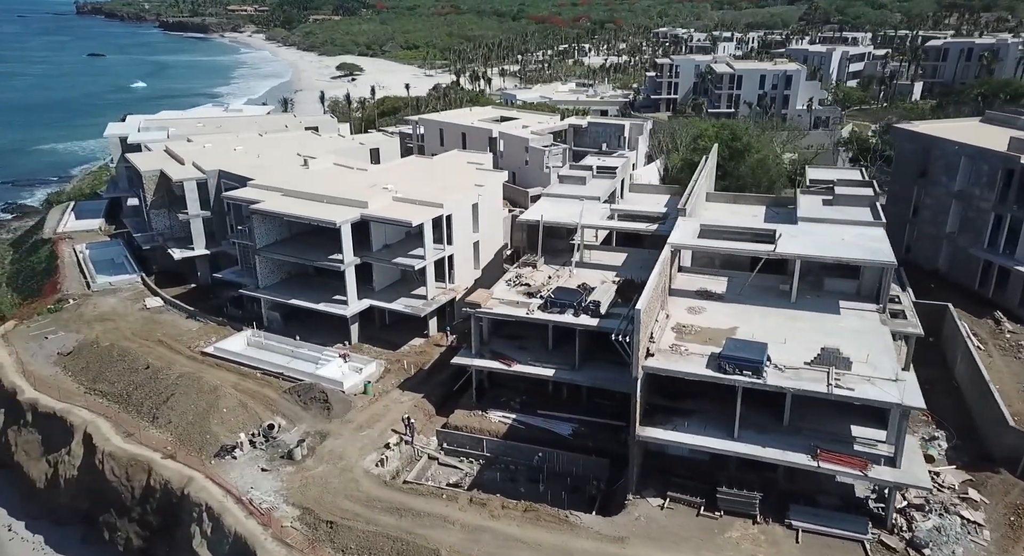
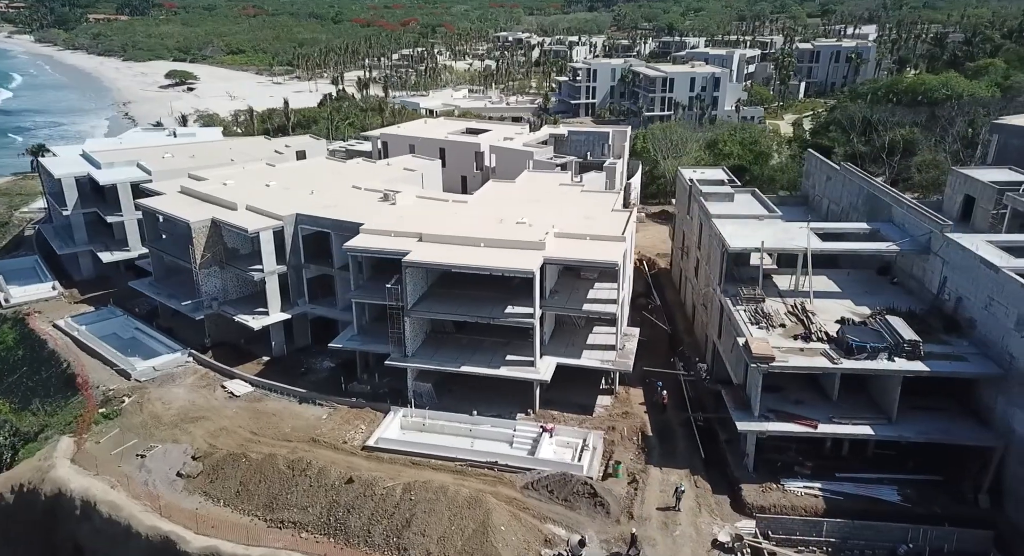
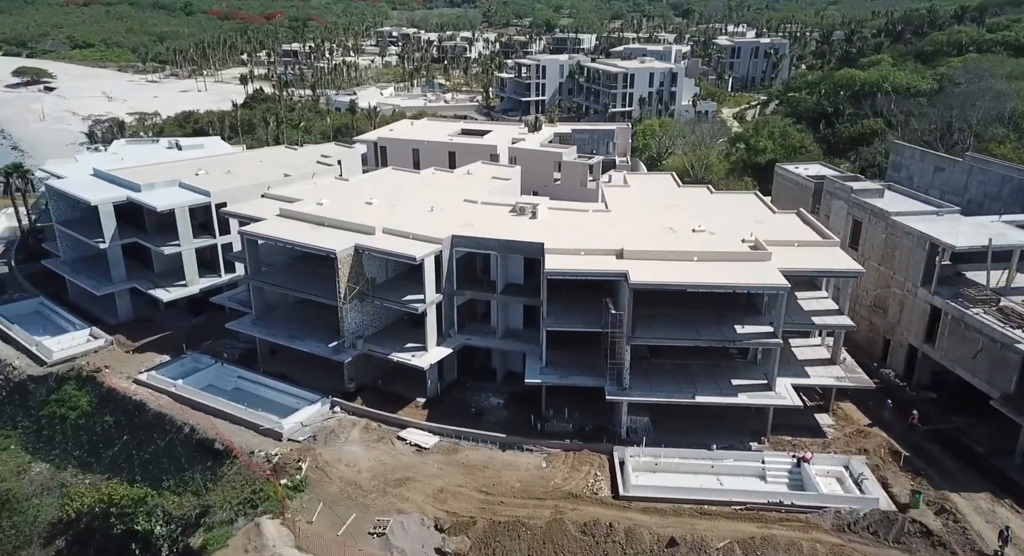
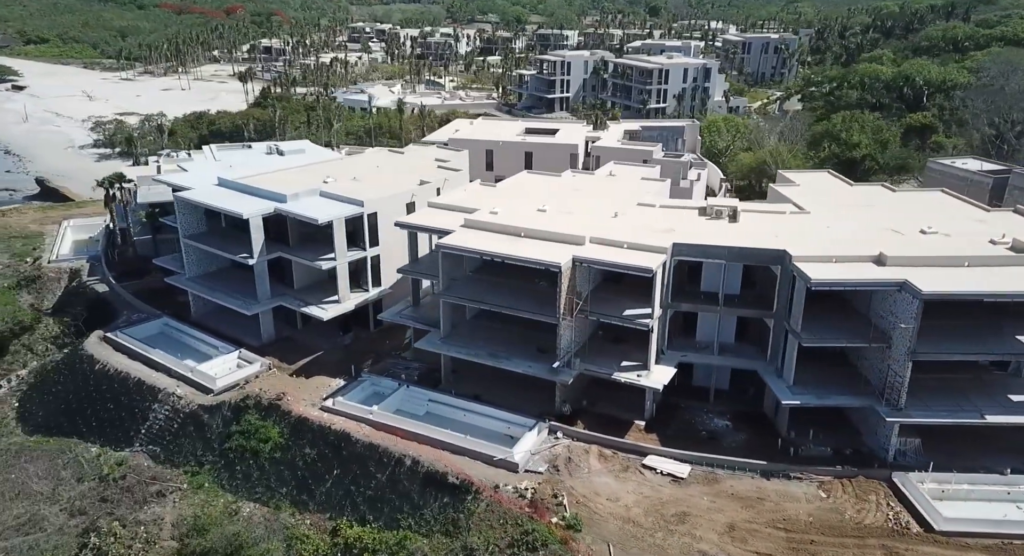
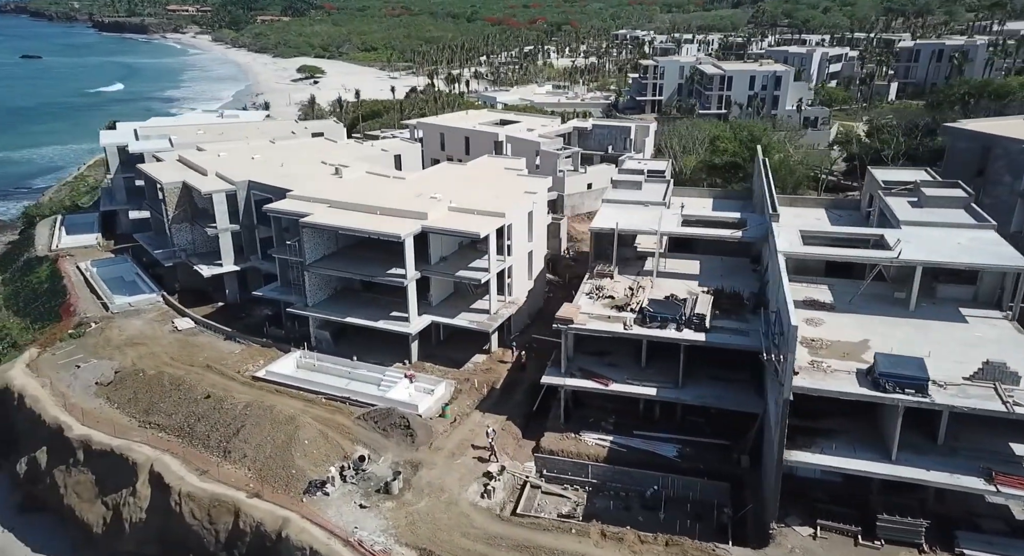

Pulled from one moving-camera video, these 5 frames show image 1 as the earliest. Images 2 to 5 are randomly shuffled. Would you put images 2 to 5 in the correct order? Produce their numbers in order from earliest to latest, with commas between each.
5, 2, 3, 4
